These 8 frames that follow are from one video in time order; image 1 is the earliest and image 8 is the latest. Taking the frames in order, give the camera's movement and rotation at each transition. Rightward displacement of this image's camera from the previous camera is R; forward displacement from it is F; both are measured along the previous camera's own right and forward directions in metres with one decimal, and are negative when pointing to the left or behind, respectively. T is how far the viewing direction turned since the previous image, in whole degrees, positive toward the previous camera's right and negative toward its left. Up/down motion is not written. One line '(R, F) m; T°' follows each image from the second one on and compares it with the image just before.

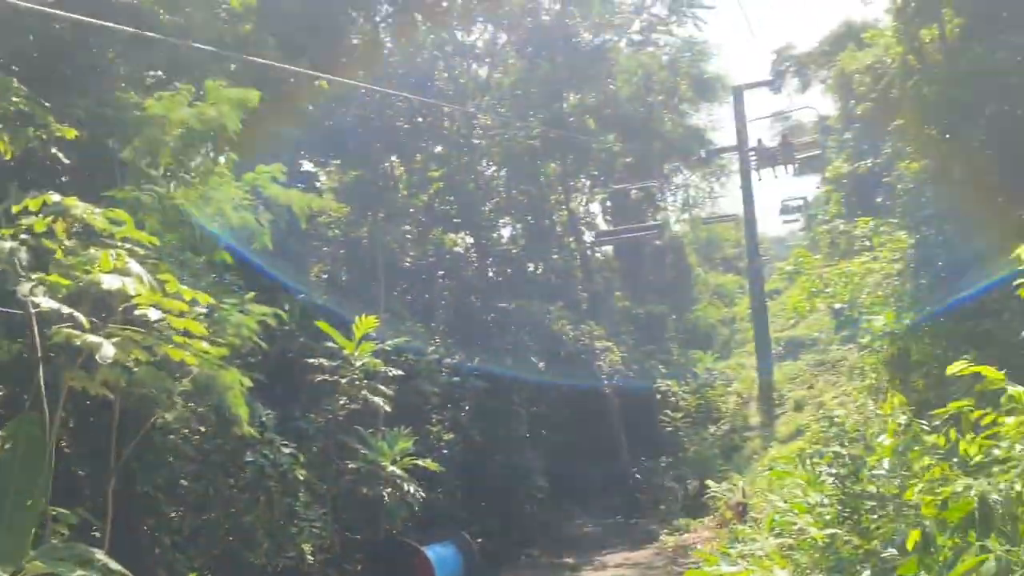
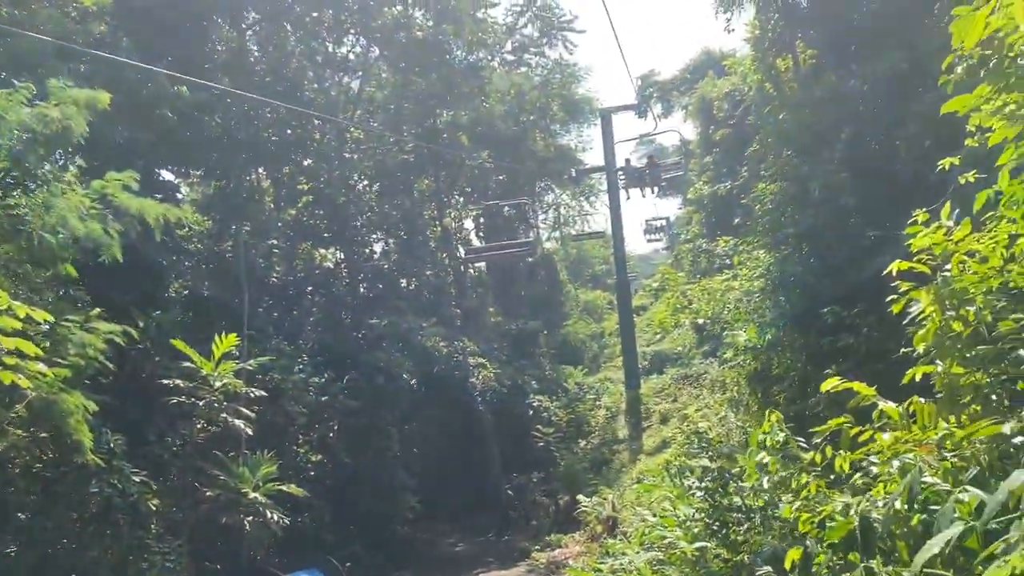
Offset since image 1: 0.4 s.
(0.0, +0.1) m; +9°
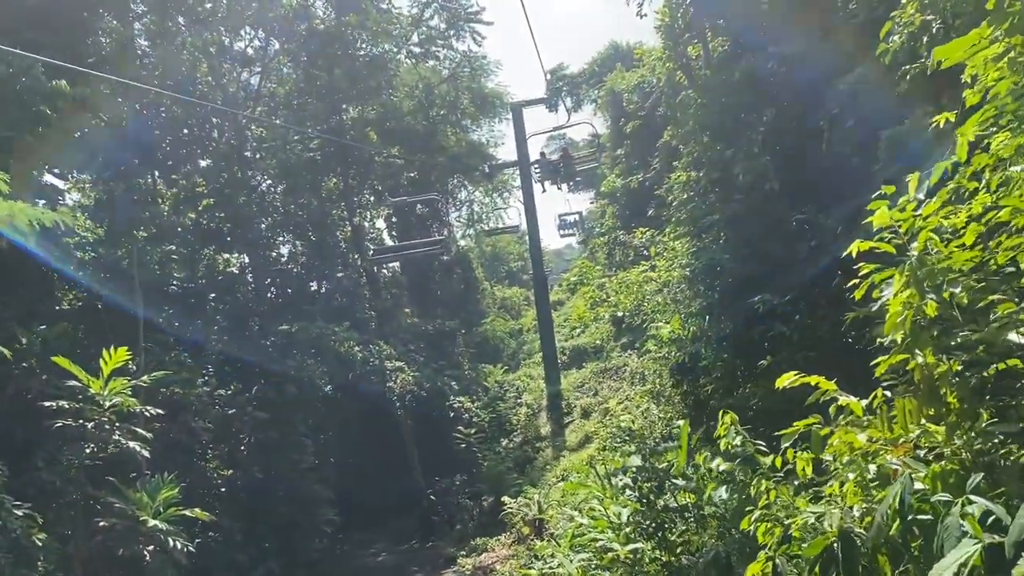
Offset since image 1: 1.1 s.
(0.0, +0.3) m; +6°
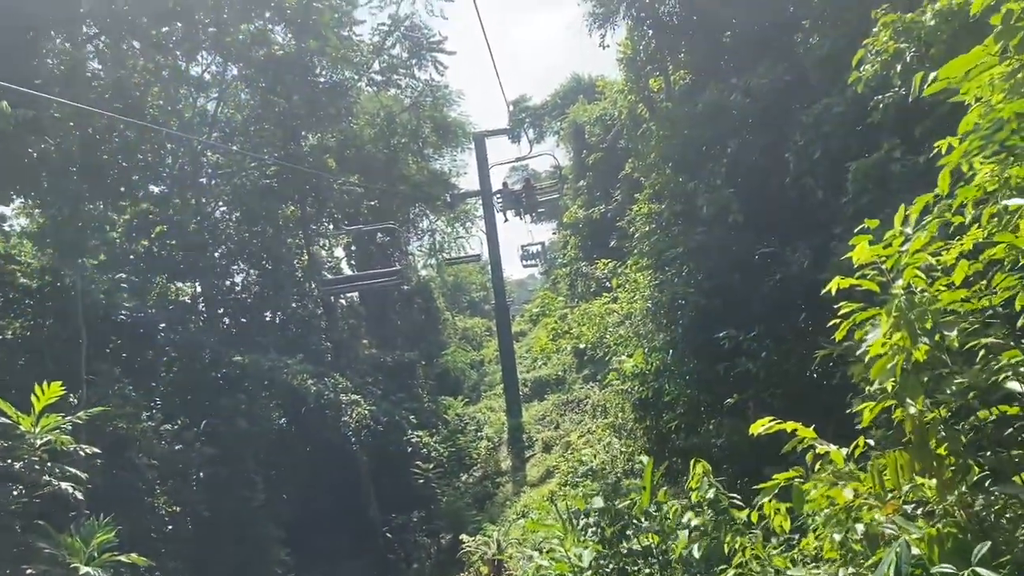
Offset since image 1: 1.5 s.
(0.0, +0.2) m; +3°
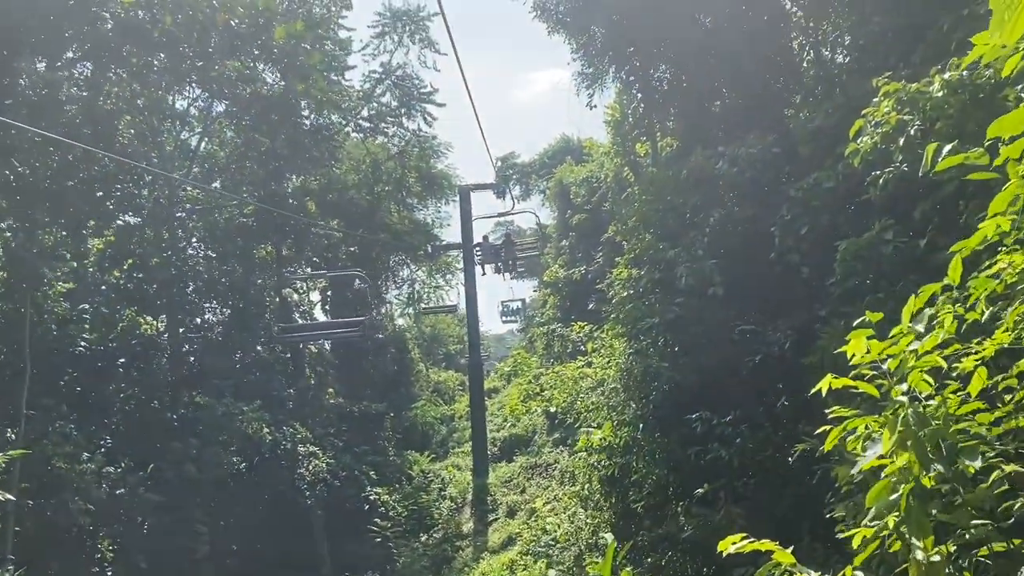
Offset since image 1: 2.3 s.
(+0.1, +0.3) m; +1°
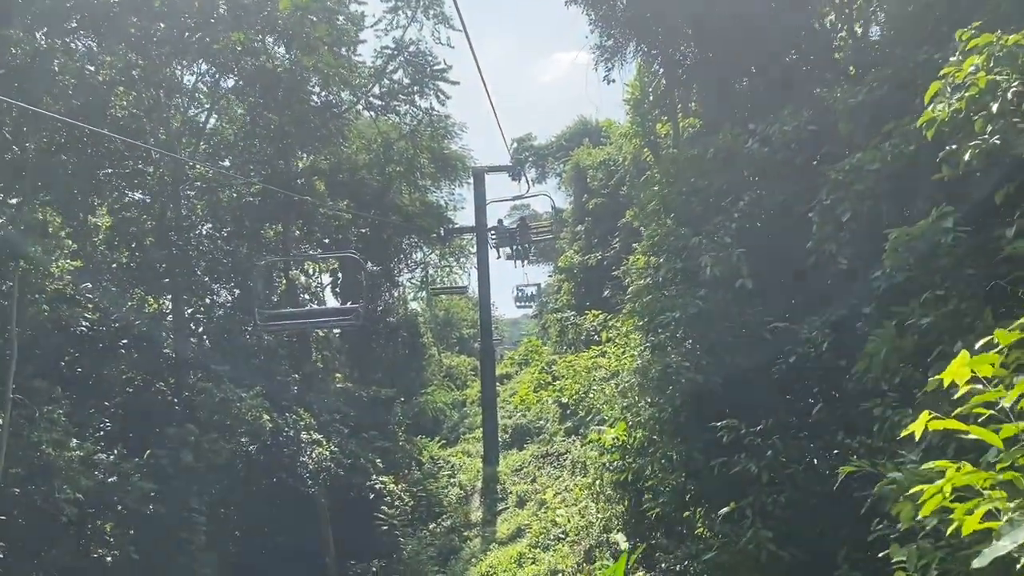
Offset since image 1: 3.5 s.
(0.0, +0.4) m; -1°
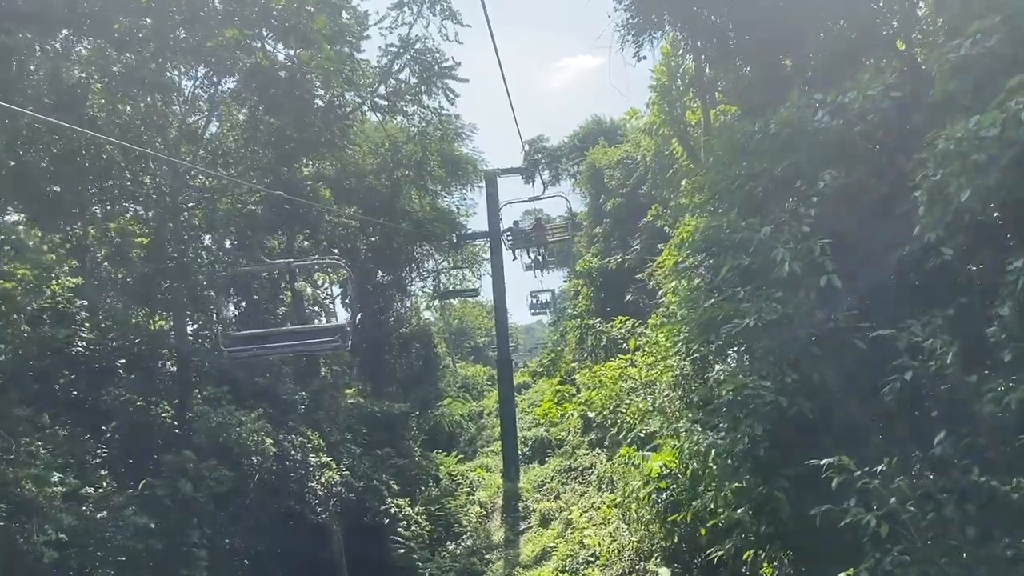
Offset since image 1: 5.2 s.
(-0.1, +0.8) m; -1°
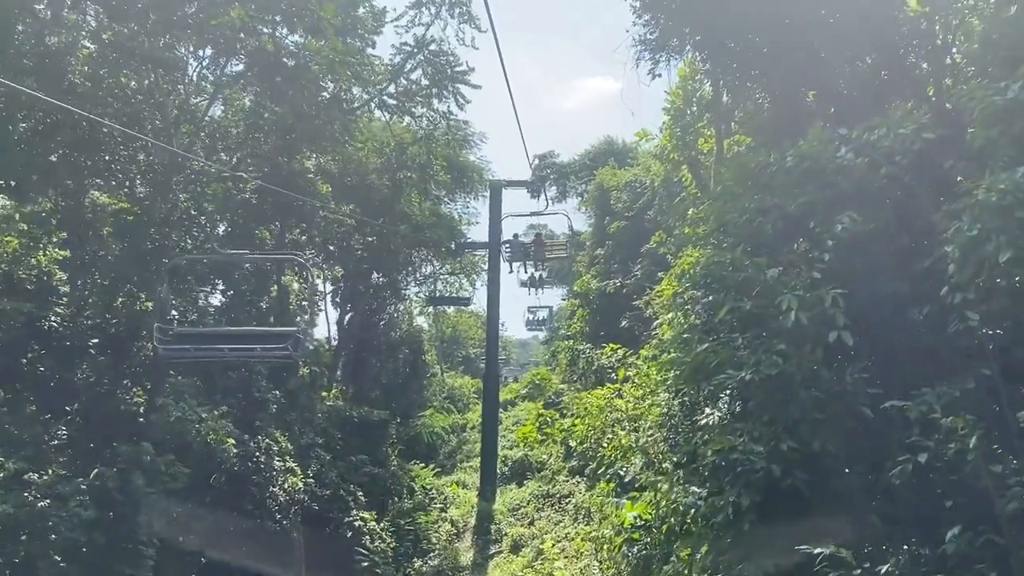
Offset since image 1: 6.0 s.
(+0.1, +0.4) m; 0°
